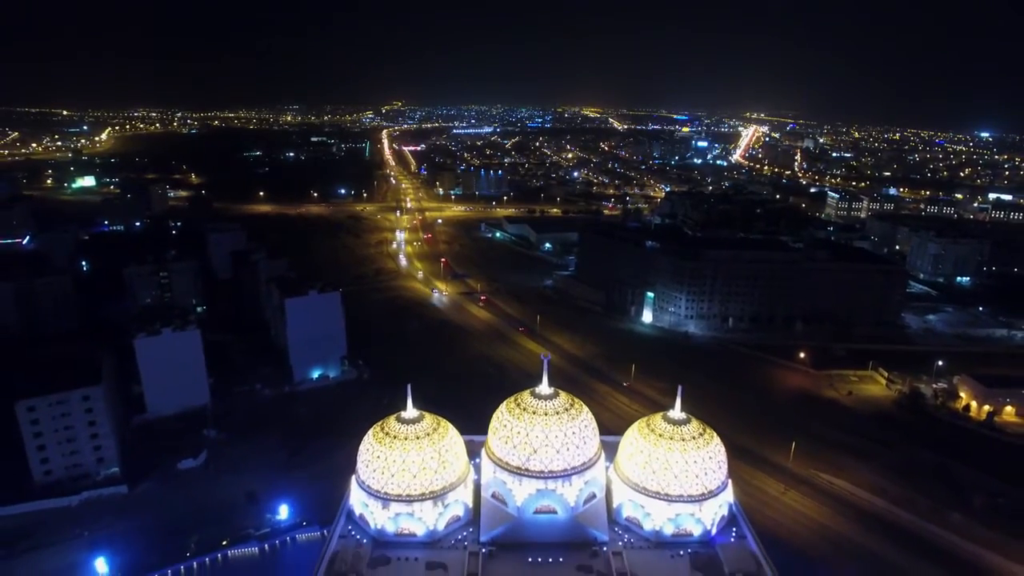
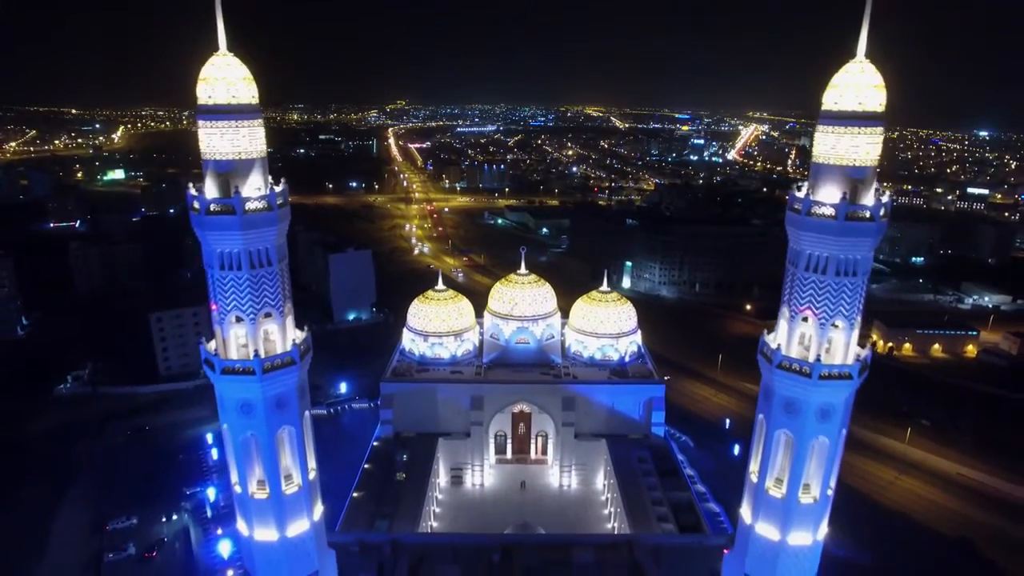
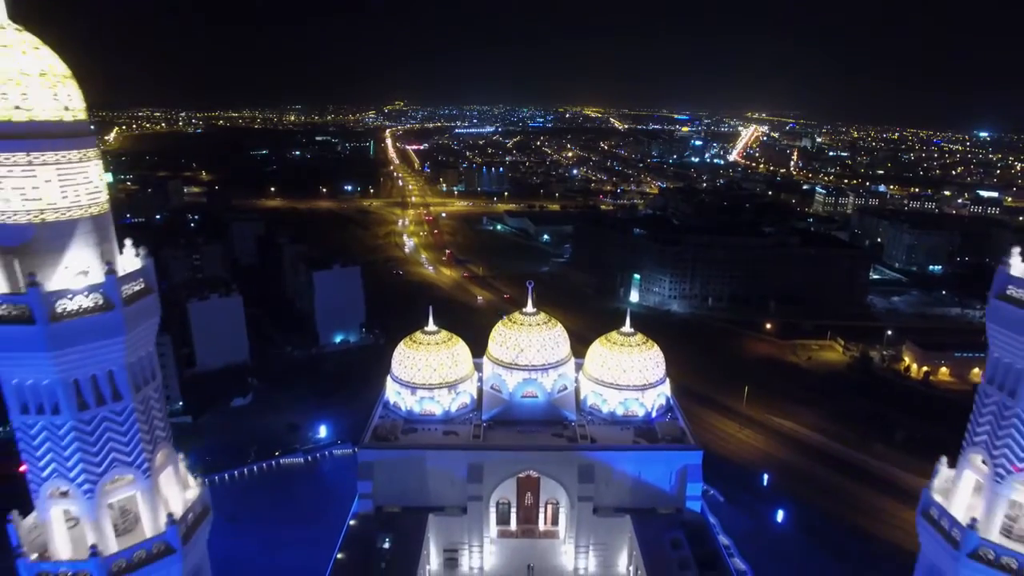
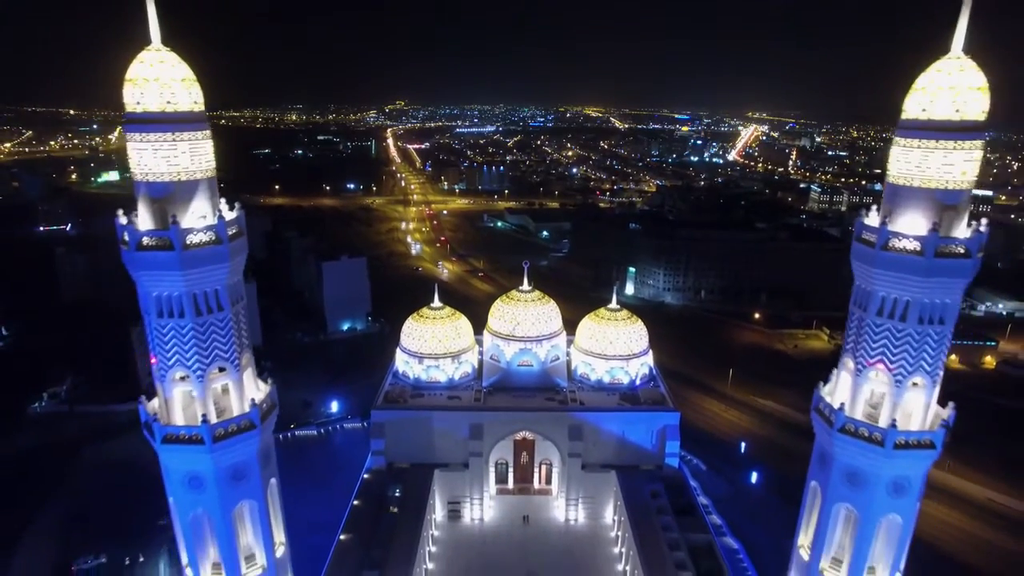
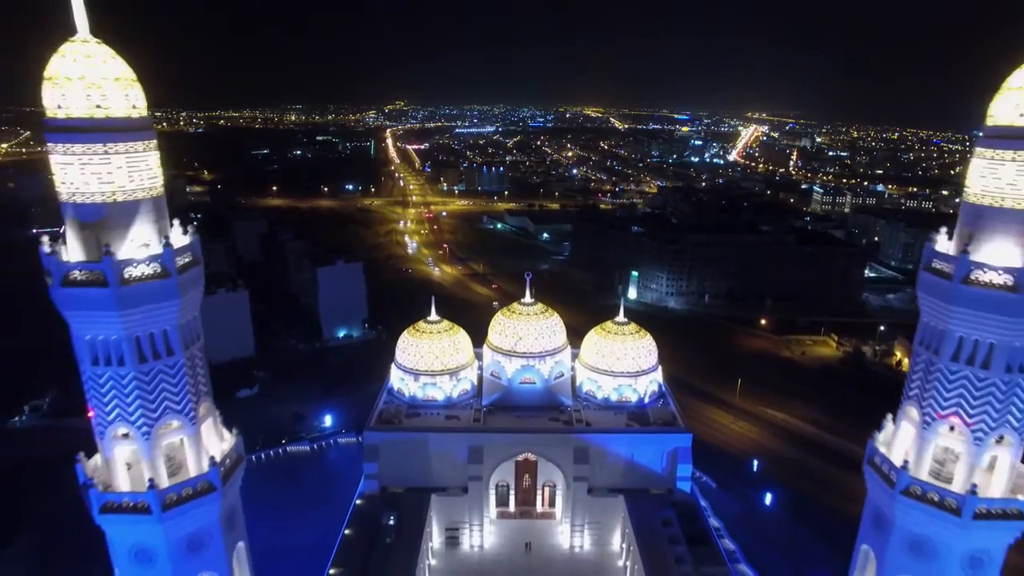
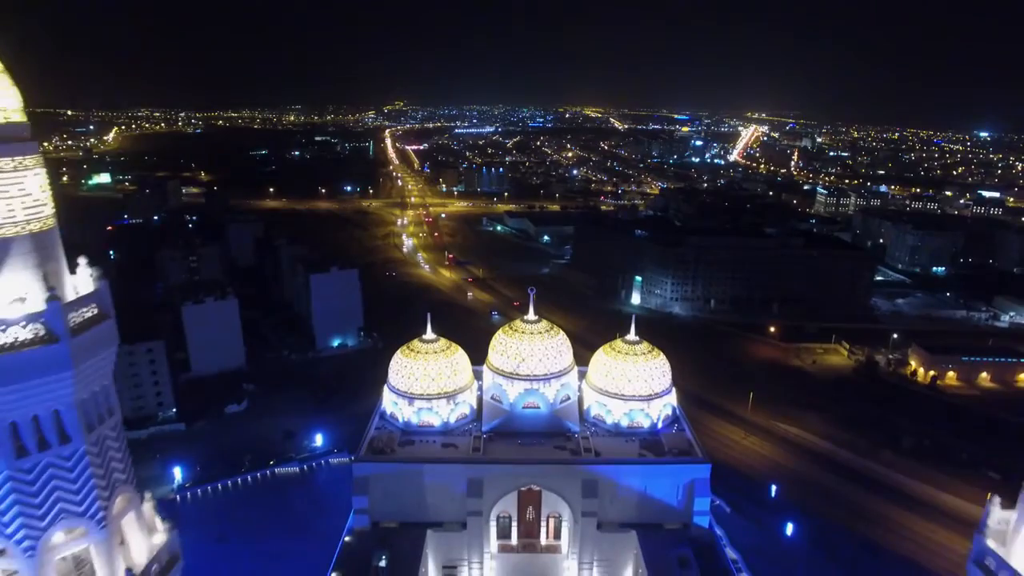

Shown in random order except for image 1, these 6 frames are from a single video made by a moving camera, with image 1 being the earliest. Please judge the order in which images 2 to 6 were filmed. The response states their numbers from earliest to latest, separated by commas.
6, 3, 5, 4, 2
